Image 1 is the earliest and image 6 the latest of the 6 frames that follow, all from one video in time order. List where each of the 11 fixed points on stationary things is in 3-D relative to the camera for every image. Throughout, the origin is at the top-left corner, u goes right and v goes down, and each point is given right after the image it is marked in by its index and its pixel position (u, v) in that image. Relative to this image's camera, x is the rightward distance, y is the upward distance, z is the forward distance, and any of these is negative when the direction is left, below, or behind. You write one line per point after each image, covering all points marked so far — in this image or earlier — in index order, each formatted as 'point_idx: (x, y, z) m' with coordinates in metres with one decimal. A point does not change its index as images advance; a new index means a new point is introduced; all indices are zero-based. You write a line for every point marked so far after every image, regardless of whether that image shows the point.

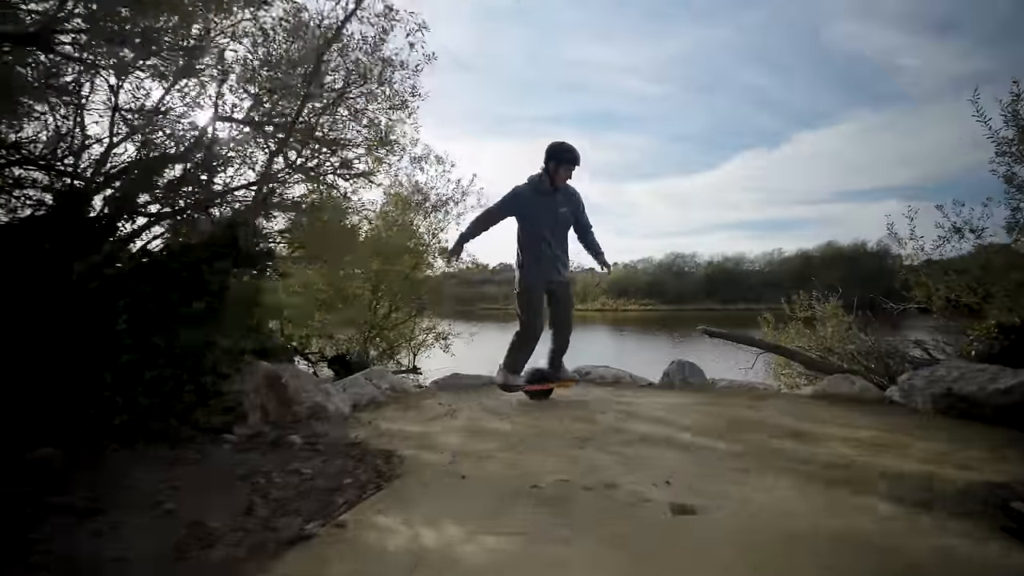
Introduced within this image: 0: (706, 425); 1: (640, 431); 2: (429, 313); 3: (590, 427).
0: (+1.4, -1.0, +4.2) m
1: (+0.8, -0.9, +3.9) m
2: (-2.0, -0.7, +15.1) m
3: (+0.5, -0.9, +4.1) m
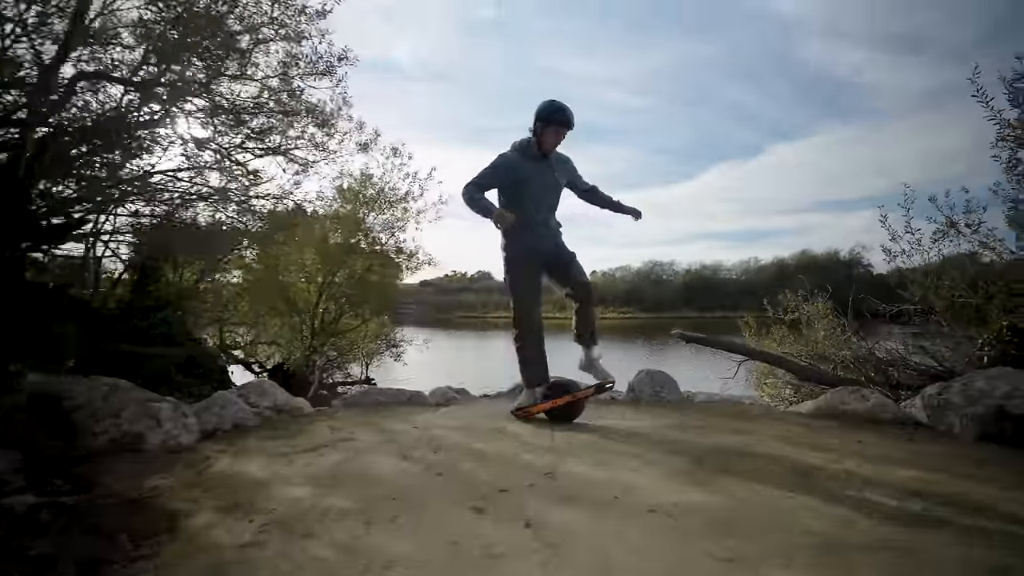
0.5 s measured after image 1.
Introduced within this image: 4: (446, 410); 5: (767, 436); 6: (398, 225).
0: (+0.8, -0.9, +3.0) m
1: (+0.3, -0.8, +2.7) m
2: (-2.9, -0.7, +13.8) m
3: (0.0, -0.9, +2.9) m
4: (-0.5, -1.0, +4.7) m
5: (+1.5, -0.9, +3.7) m
6: (-2.5, +1.4, +13.5) m
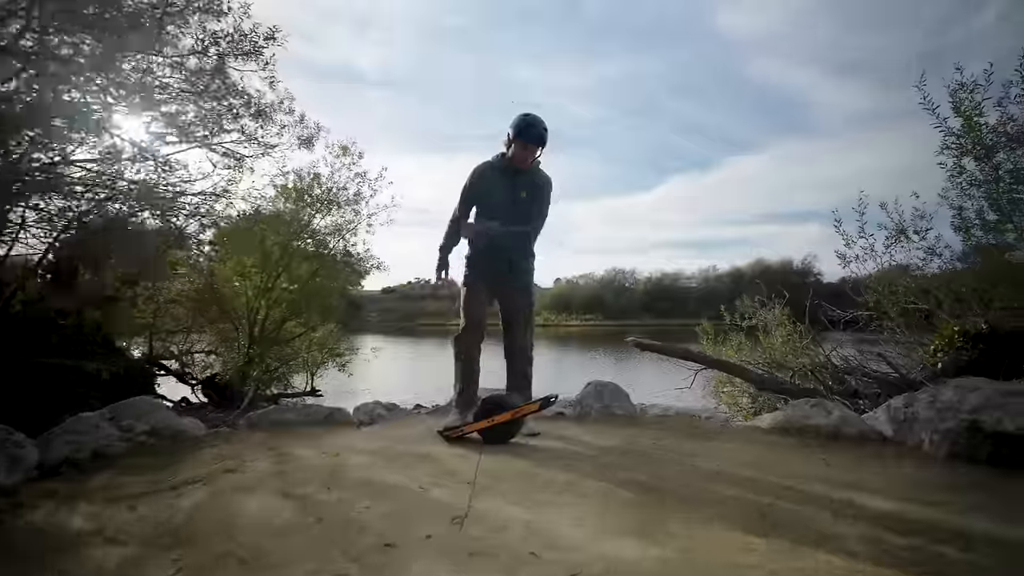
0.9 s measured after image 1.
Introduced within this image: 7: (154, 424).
0: (+0.5, -0.9, +2.5) m
1: (0.0, -0.8, +2.2) m
2: (-3.9, -0.9, +13.1) m
3: (-0.4, -0.9, +2.3) m
4: (-1.0, -1.0, +4.1) m
5: (+1.1, -0.9, +3.2) m
6: (-3.5, +1.3, +12.8) m
7: (-2.1, -0.8, +3.5) m
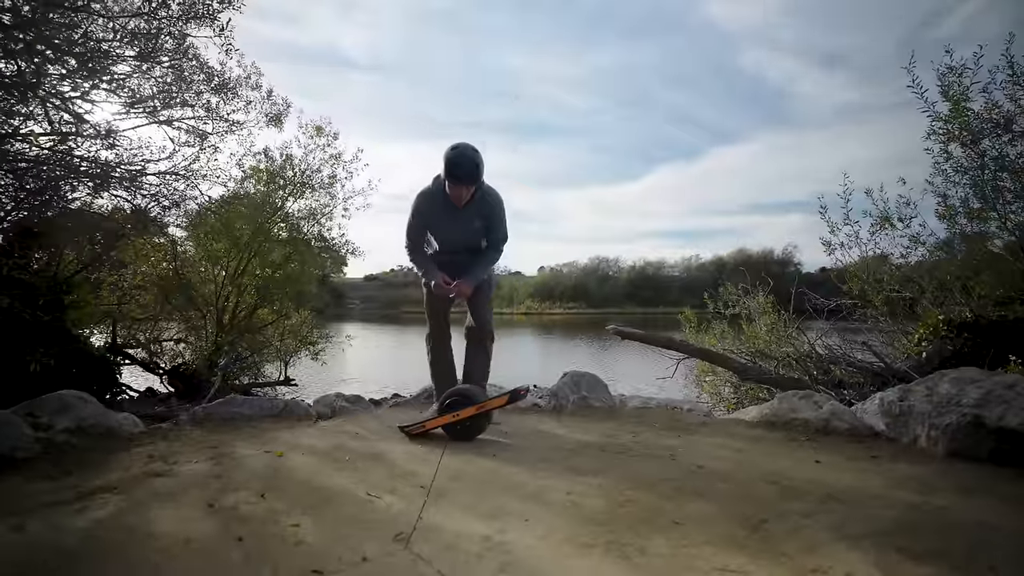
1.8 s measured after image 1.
0: (+0.3, -0.8, +2.3) m
1: (-0.2, -0.8, +1.9) m
2: (-4.4, -0.6, +12.6) m
3: (-0.5, -0.8, +2.0) m
4: (-1.2, -0.9, +3.8) m
5: (+0.9, -0.8, +3.0) m
6: (-4.0, +1.6, +12.4) m
7: (-2.3, -0.7, +3.1) m
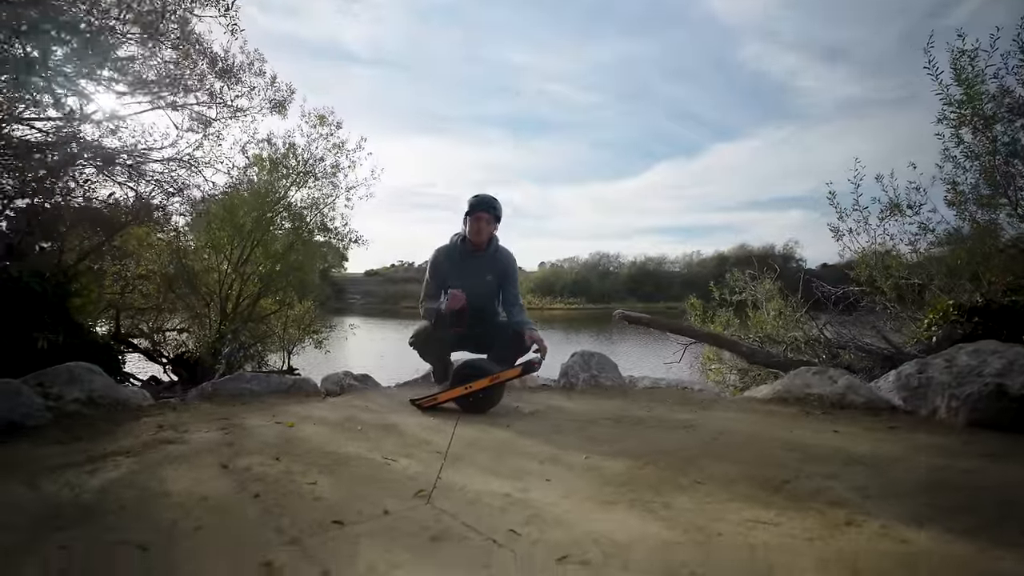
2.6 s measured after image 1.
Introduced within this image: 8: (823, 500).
0: (+0.4, -0.7, +2.2) m
1: (-0.1, -0.6, +1.9) m
2: (-4.3, -0.4, +12.6) m
3: (-0.4, -0.6, +2.0) m
4: (-1.1, -0.7, +3.8) m
5: (+1.0, -0.7, +2.9) m
6: (-3.9, +1.8, +12.3) m
7: (-2.2, -0.5, +3.1) m
8: (+1.0, -0.7, +1.9) m
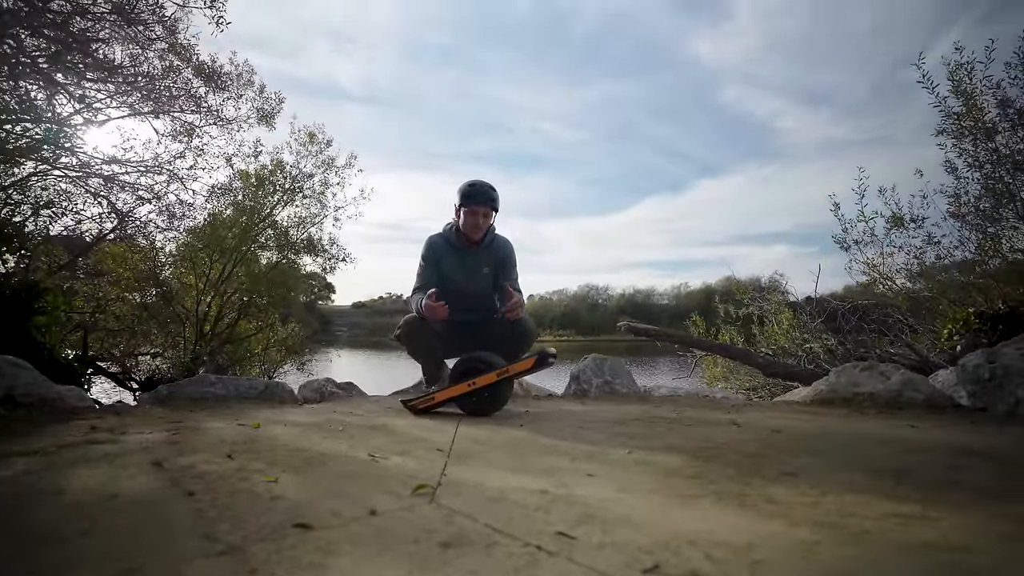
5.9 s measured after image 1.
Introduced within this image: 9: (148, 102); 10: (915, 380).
0: (+0.4, -0.5, +1.7) m
1: (0.0, -0.5, +1.4) m
2: (-4.4, -0.8, +12.0) m
3: (-0.4, -0.5, +1.5) m
4: (-1.1, -0.6, +3.2) m
5: (+1.1, -0.6, +2.4) m
6: (-4.0, +1.4, +11.9) m
7: (-2.2, -0.4, +2.6) m
8: (+1.0, -0.5, +1.4) m
9: (-3.7, +1.9, +6.0) m
10: (+2.1, -0.5, +3.1) m
